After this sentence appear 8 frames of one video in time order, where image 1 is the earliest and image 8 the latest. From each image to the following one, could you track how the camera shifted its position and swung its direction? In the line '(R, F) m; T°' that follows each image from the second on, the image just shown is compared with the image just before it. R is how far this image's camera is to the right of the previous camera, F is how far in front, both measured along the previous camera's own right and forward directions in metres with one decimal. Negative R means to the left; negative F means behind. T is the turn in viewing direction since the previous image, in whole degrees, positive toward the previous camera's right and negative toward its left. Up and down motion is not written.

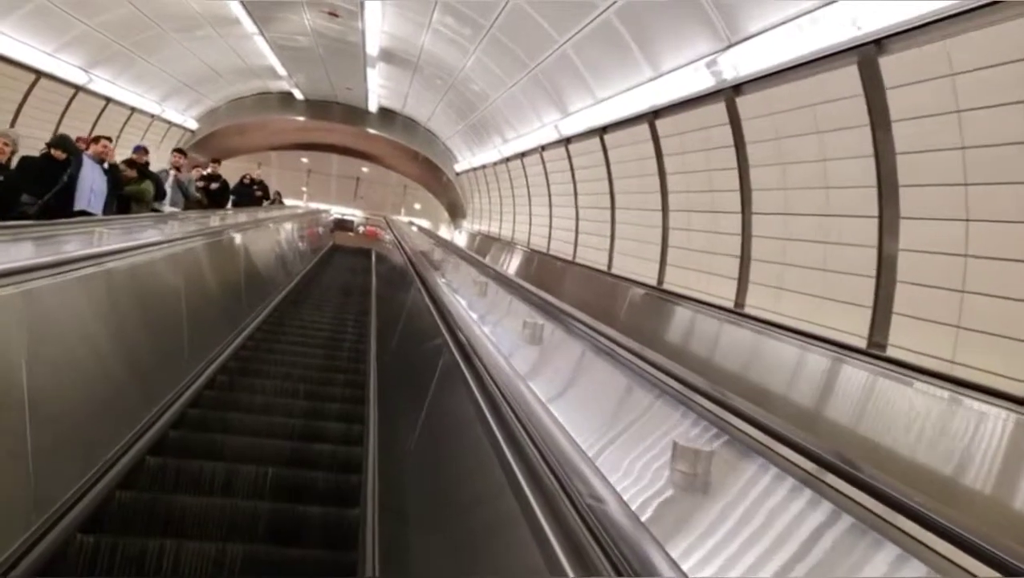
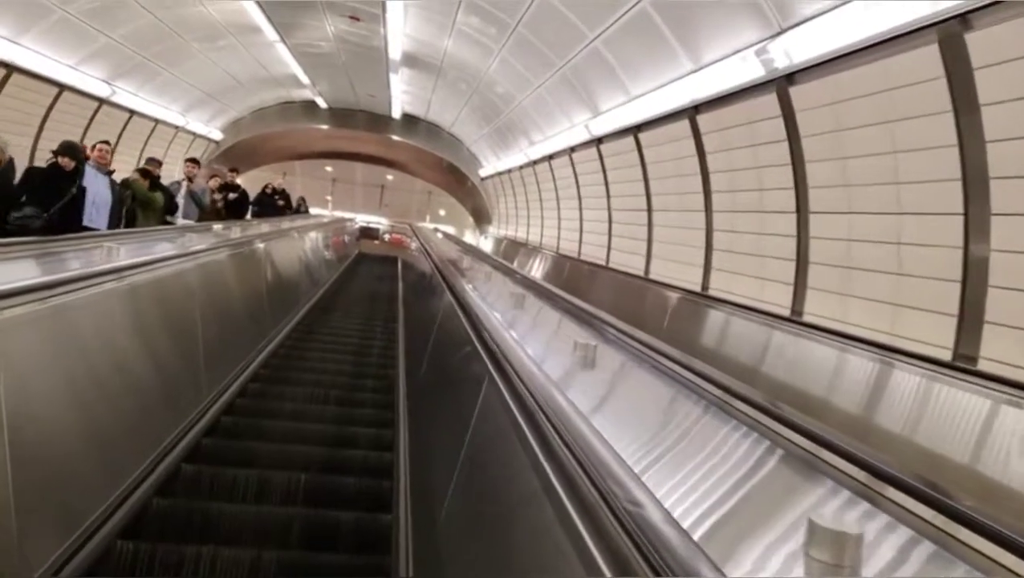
(0.0, +0.2) m; -2°
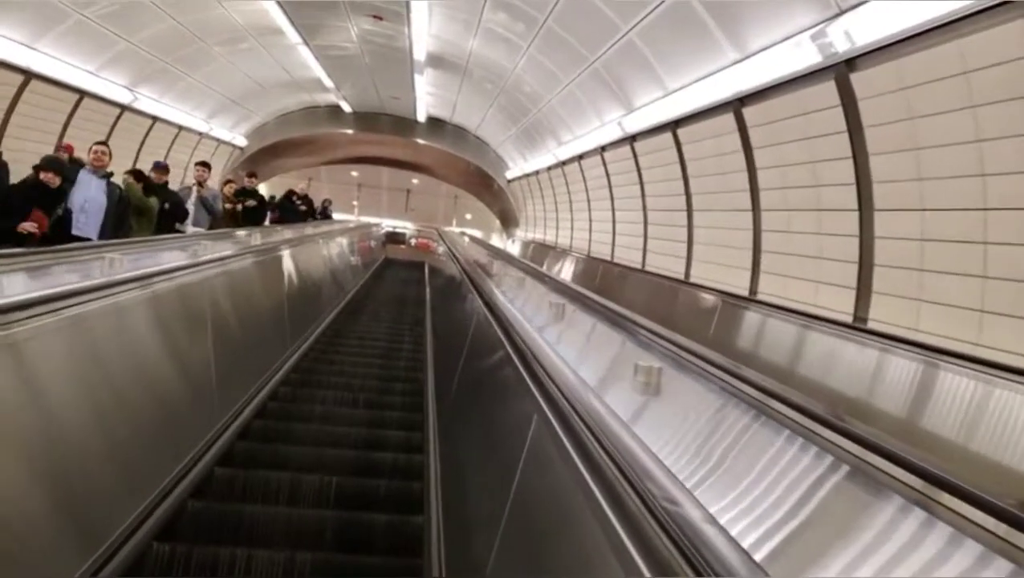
(0.0, +0.2) m; -2°
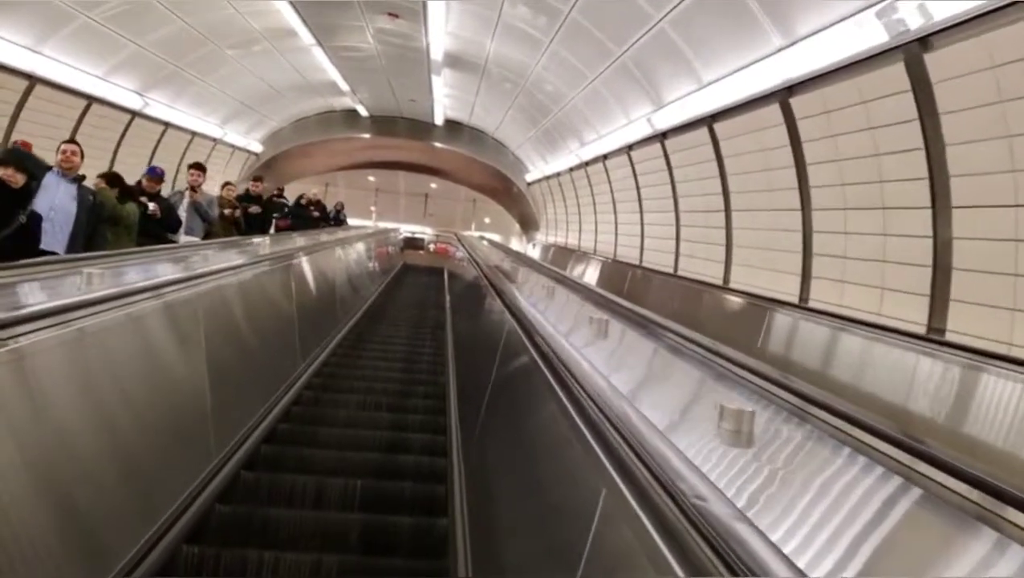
(0.0, +0.3) m; -1°
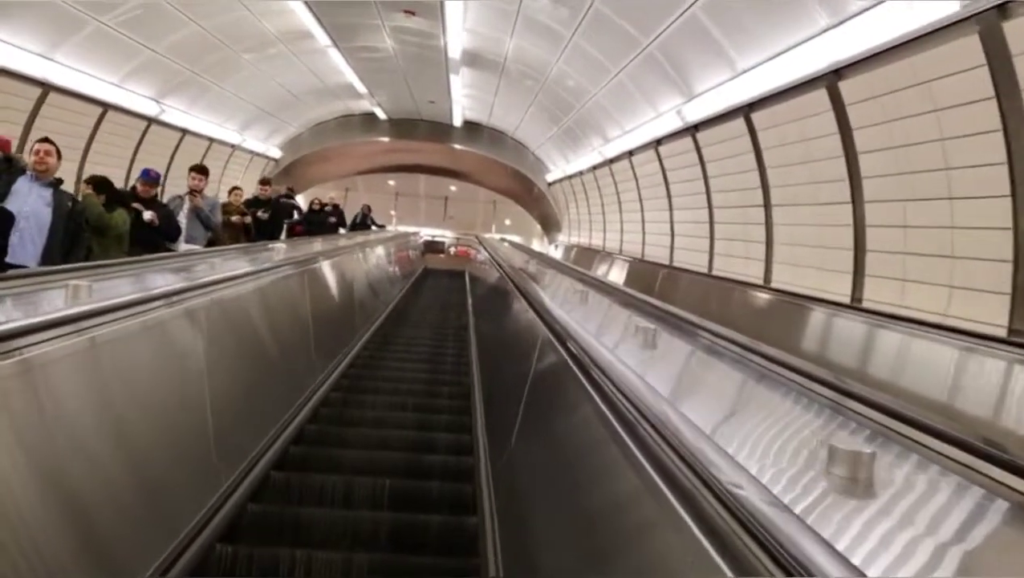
(0.0, +0.2) m; -2°
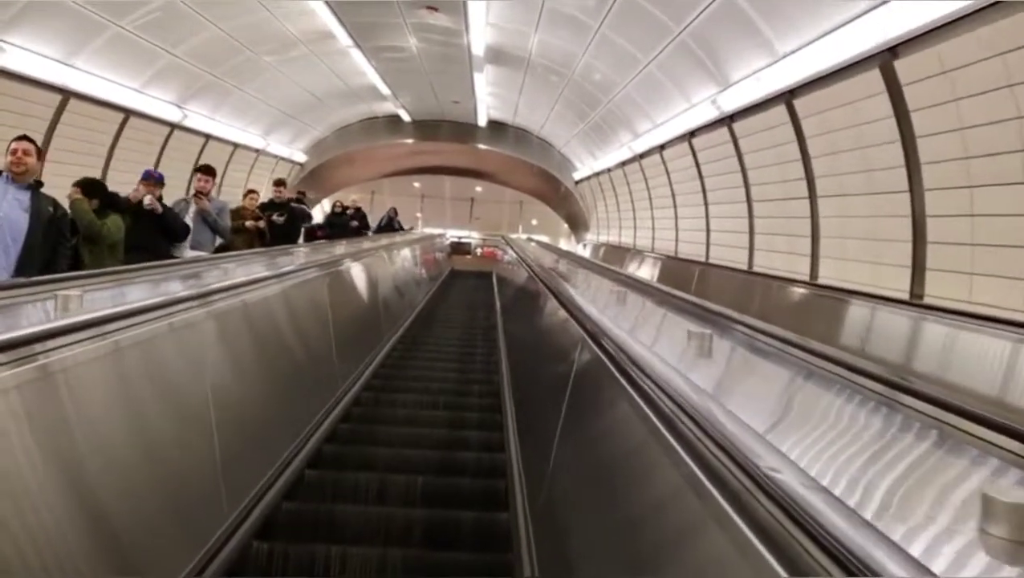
(0.0, +0.2) m; -2°
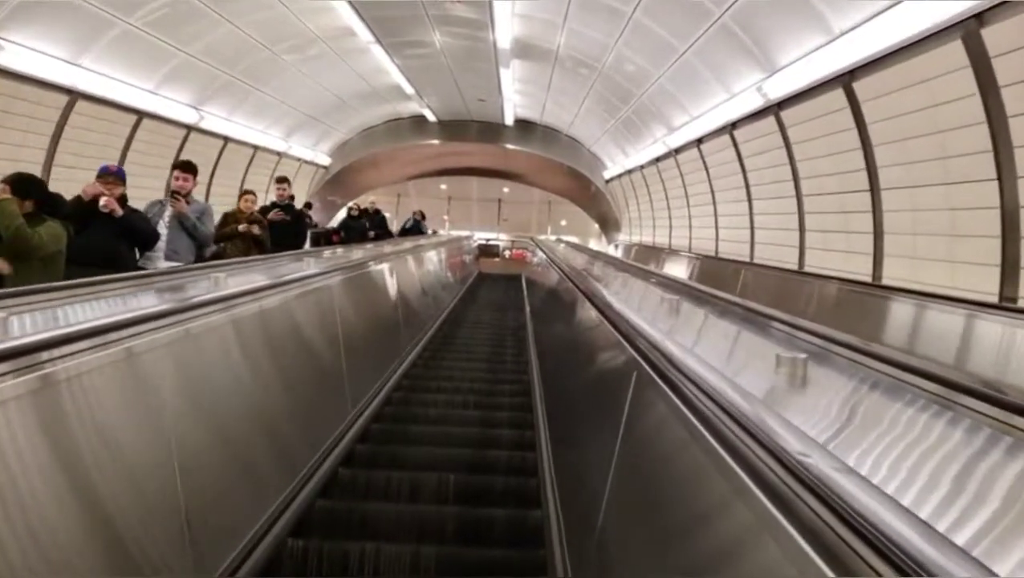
(0.0, +0.3) m; -2°
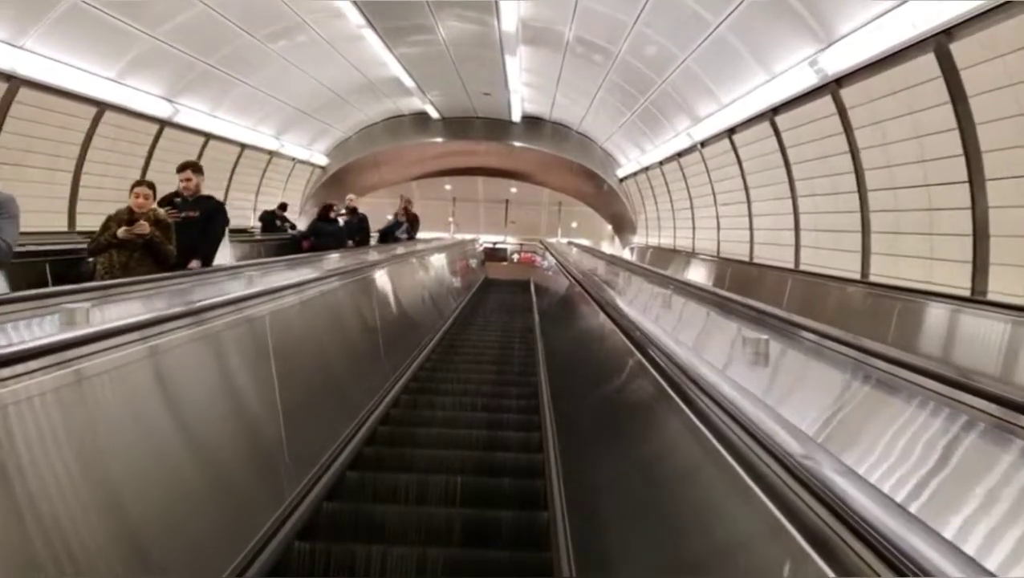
(0.0, +0.7) m; -1°
